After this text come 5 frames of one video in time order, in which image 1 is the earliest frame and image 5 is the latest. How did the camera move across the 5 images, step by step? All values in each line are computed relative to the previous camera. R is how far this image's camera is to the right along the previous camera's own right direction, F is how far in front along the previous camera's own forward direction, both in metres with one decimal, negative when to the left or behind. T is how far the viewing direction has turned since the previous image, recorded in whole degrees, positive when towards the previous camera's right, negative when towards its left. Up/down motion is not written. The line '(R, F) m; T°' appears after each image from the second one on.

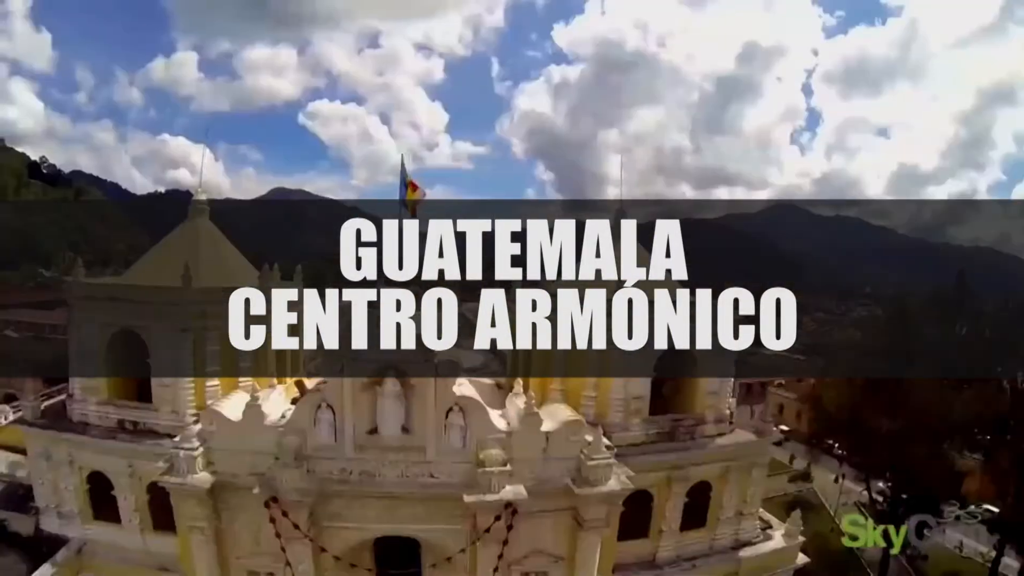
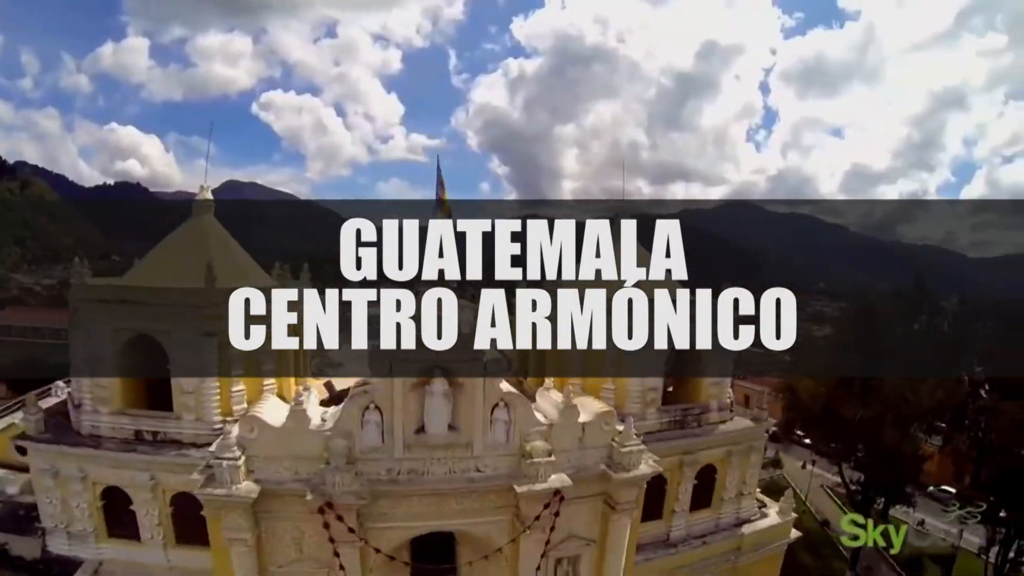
(-2.3, +0.2) m; +7°
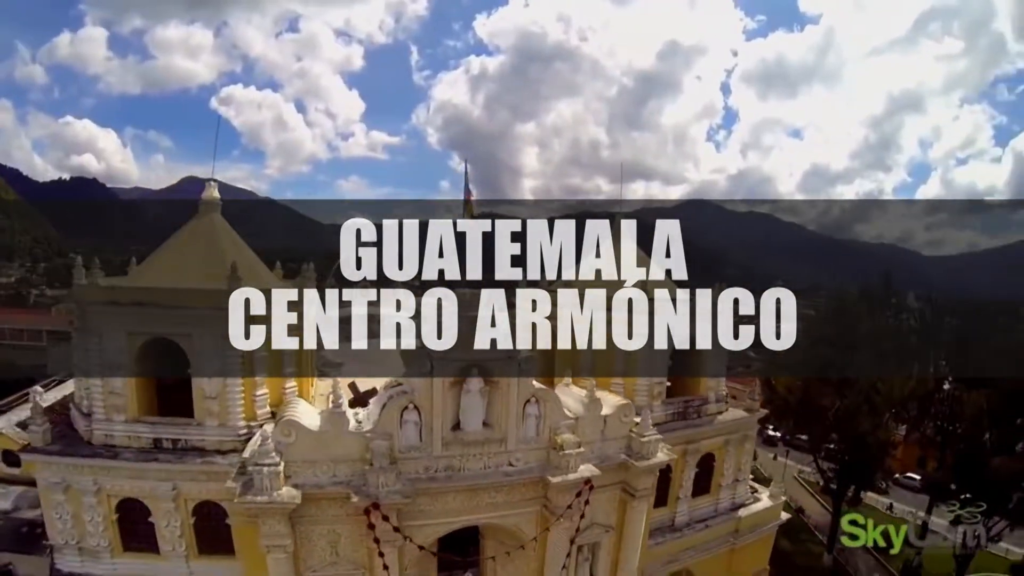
(-1.8, +0.1) m; +6°
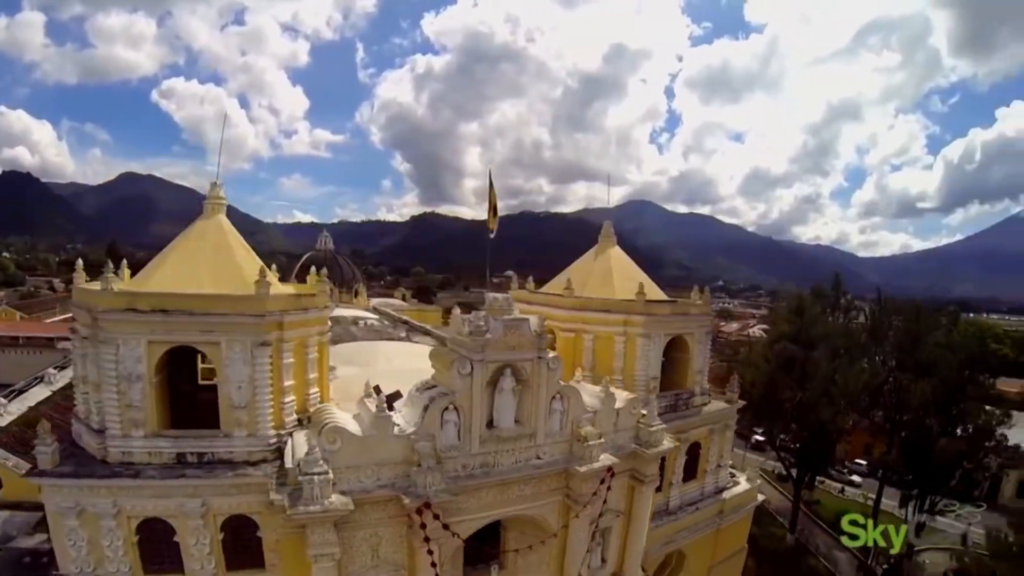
(-2.3, 0.0) m; +8°
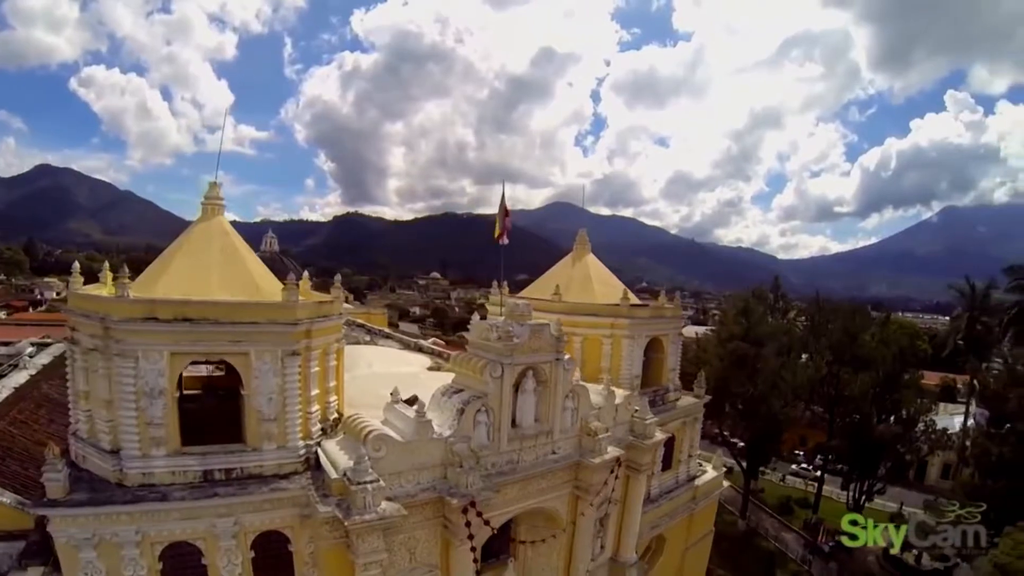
(-2.5, +0.1) m; +10°
